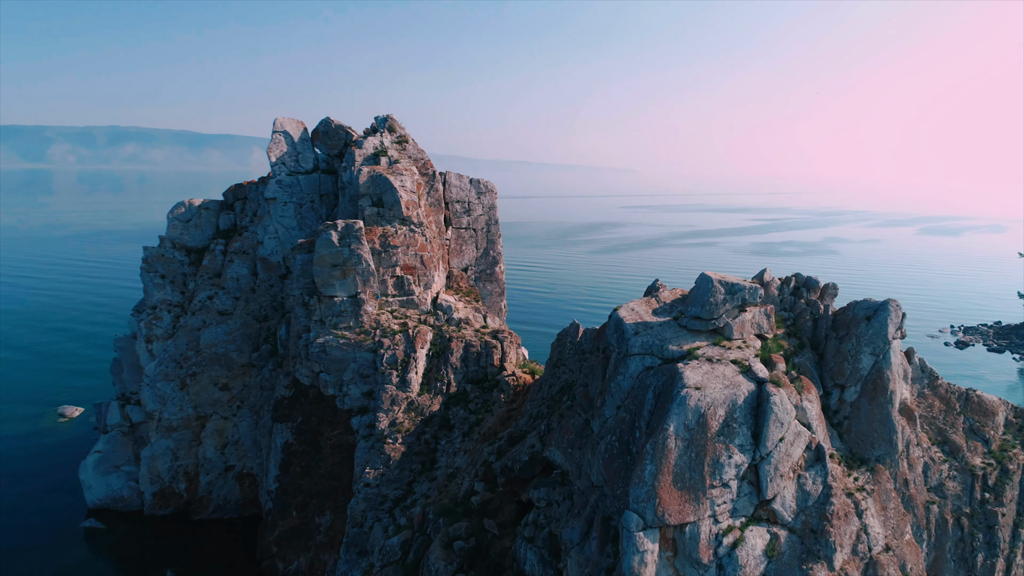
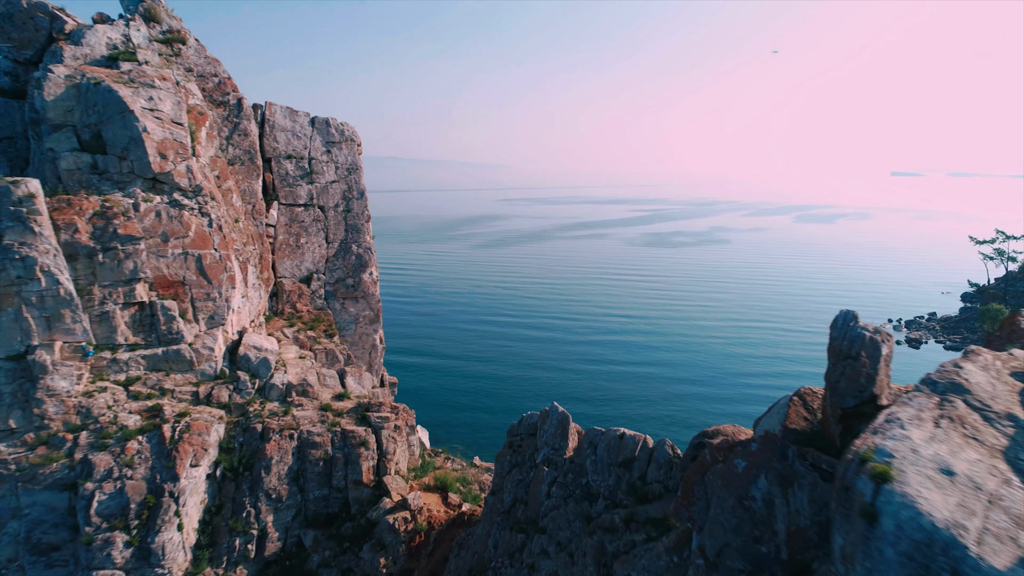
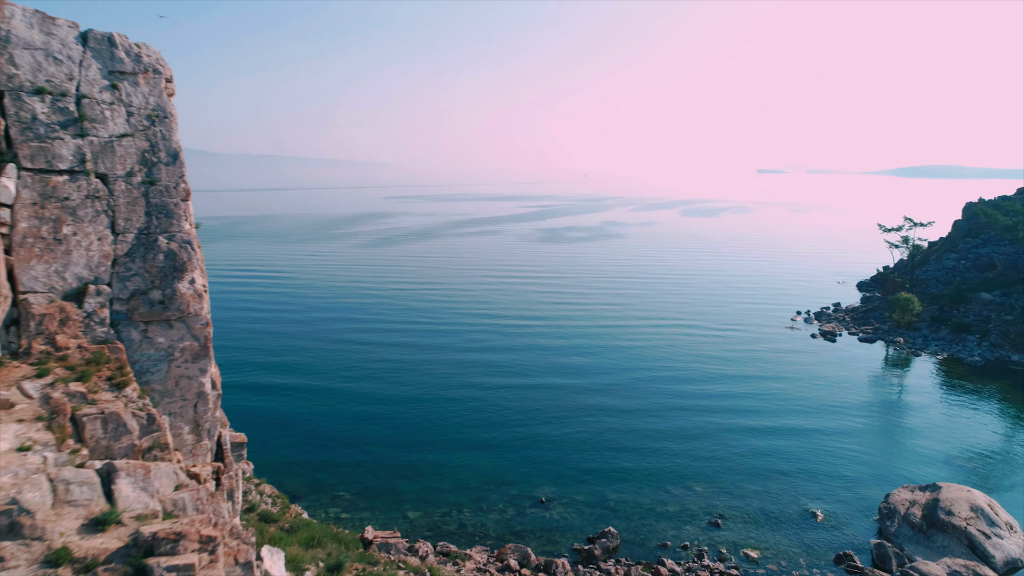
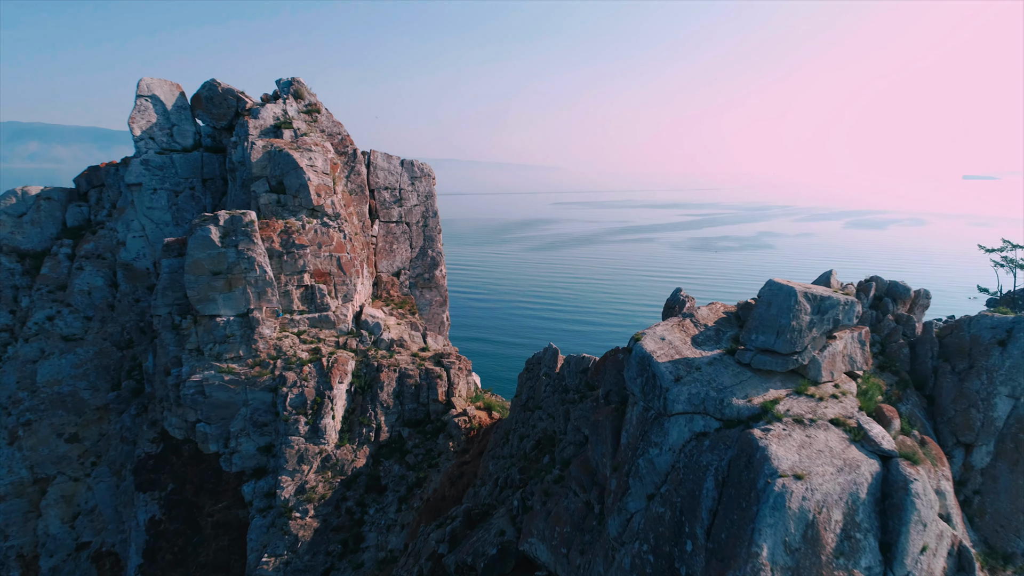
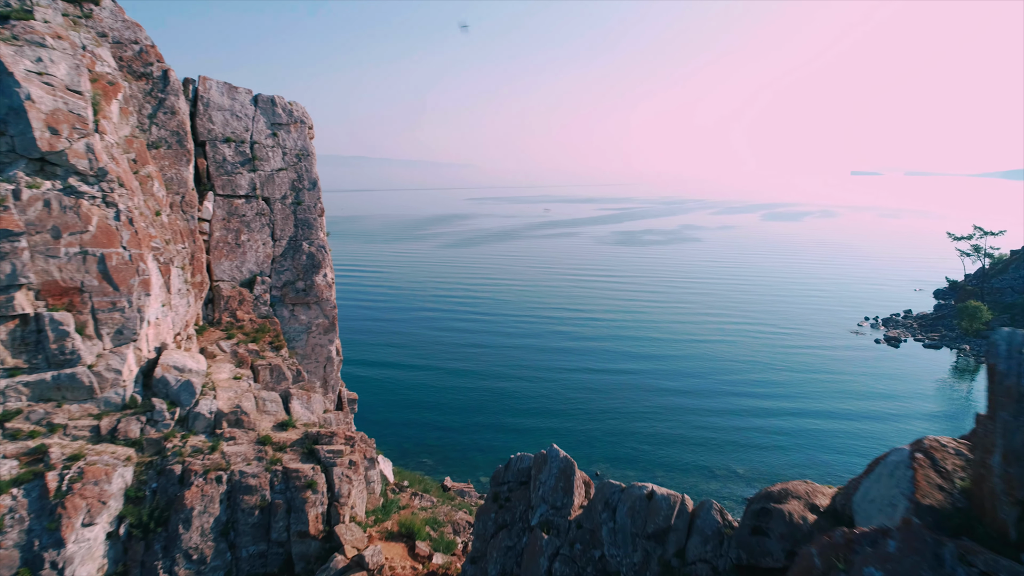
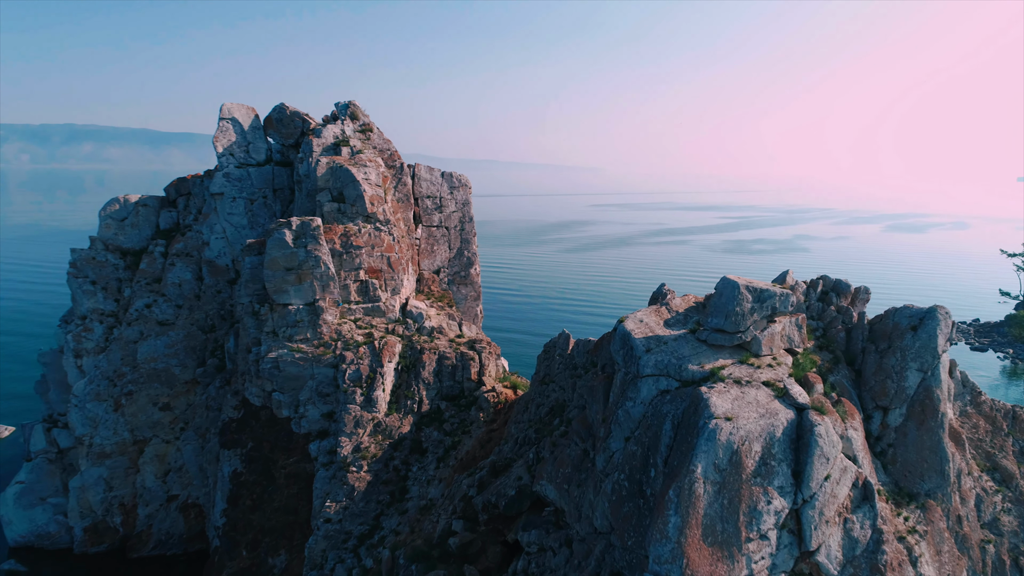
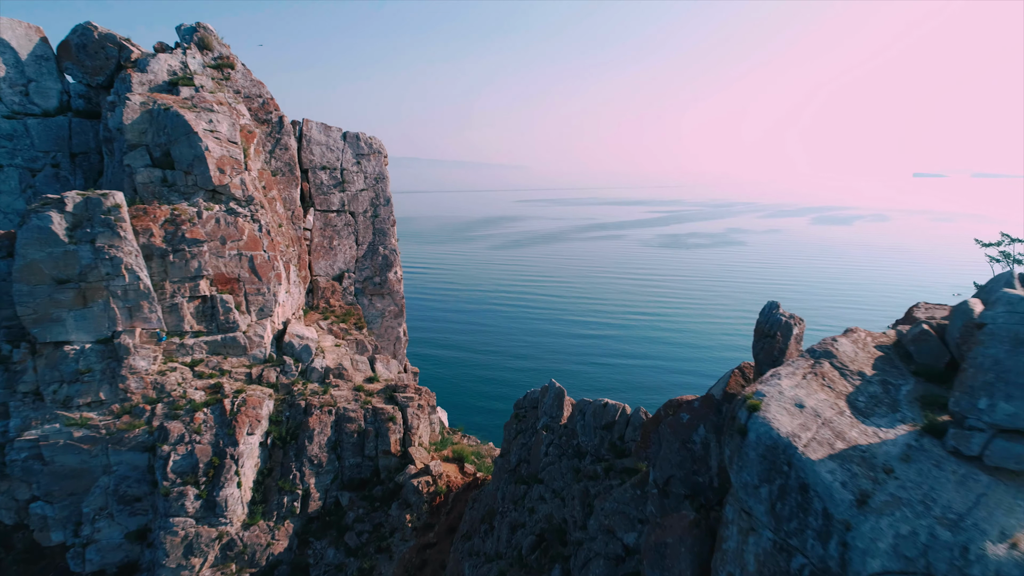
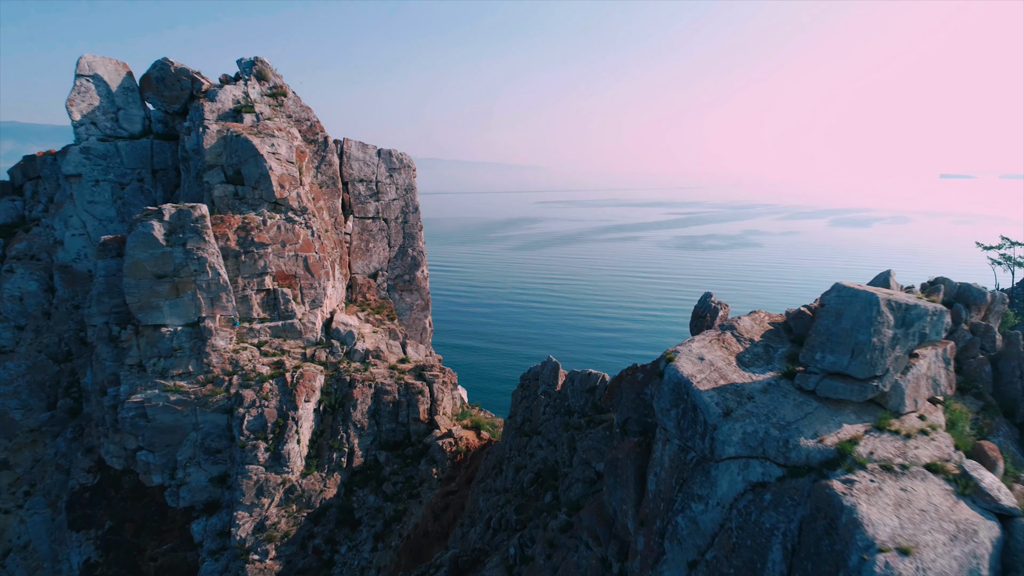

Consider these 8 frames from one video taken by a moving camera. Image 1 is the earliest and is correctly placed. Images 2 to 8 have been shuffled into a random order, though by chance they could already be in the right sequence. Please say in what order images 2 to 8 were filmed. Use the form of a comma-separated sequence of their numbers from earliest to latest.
6, 4, 8, 7, 2, 5, 3
